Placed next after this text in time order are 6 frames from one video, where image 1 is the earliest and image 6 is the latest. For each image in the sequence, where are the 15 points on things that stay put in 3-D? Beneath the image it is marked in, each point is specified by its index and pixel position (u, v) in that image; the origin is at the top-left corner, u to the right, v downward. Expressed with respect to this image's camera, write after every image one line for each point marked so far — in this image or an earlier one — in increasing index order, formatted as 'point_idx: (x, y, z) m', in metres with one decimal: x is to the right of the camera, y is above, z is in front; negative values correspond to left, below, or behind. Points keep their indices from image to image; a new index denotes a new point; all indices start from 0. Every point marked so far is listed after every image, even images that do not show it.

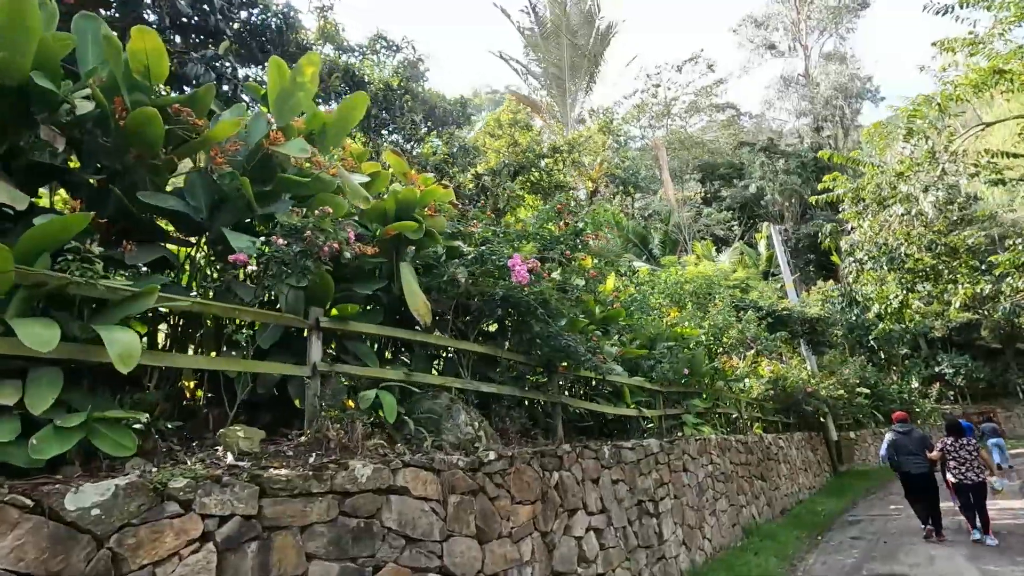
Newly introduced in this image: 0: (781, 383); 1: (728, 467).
0: (+5.4, -2.0, +10.9) m
1: (+2.7, -2.2, +6.6) m
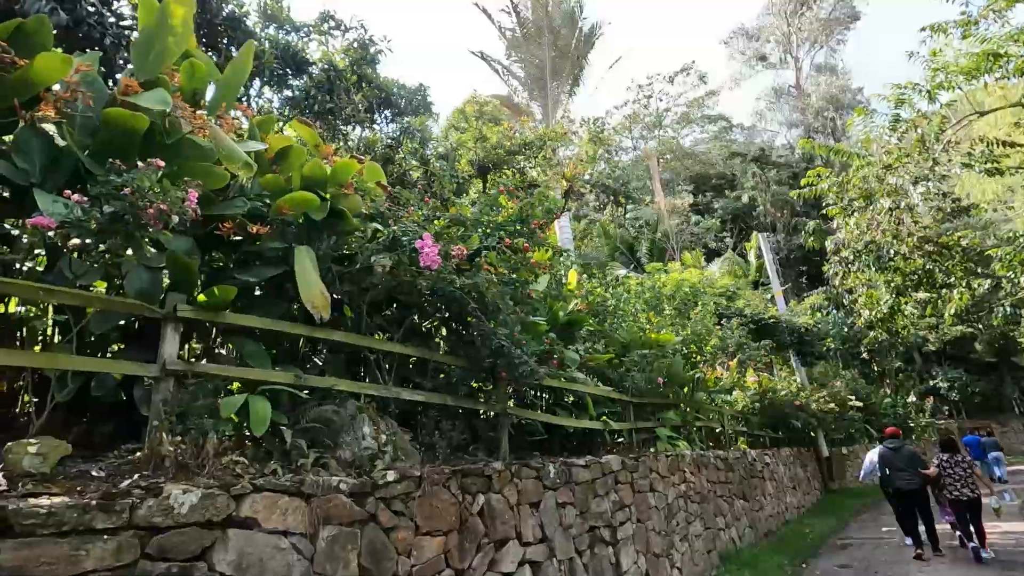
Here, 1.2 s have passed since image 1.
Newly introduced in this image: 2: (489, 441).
0: (+4.9, -2.1, +10.3) m
1: (+2.2, -2.2, +6.0) m
2: (-0.2, -1.2, +4.1) m
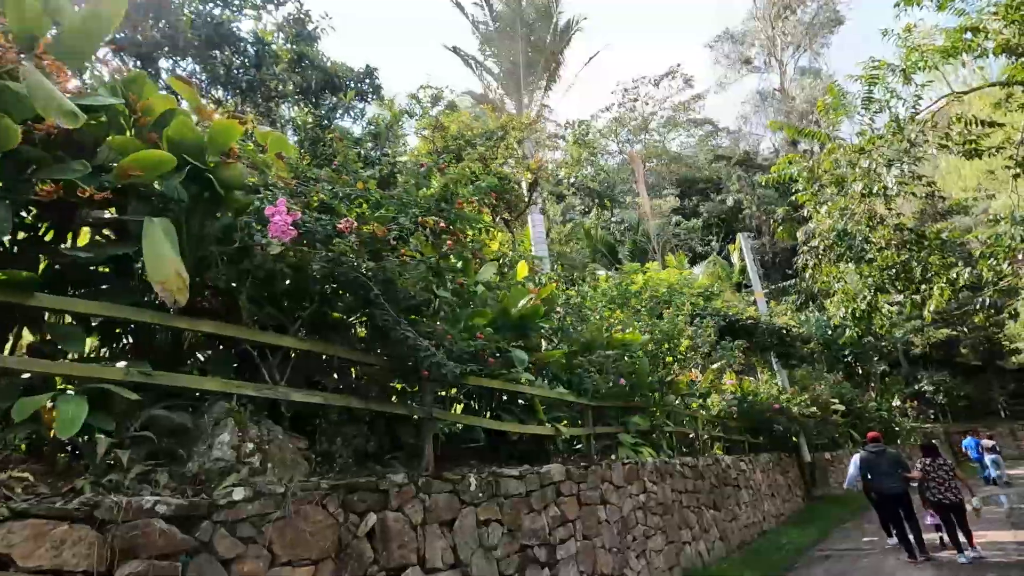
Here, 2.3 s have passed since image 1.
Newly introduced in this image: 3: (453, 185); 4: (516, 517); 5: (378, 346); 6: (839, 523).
0: (+4.3, -2.1, +9.9) m
1: (+1.6, -2.2, +5.6) m
2: (-0.7, -1.1, +3.7) m
3: (-0.5, +0.8, +4.4) m
4: (0.0, -1.5, +3.5) m
5: (-0.8, -0.4, +3.3) m
6: (+5.8, -4.2, +9.5) m
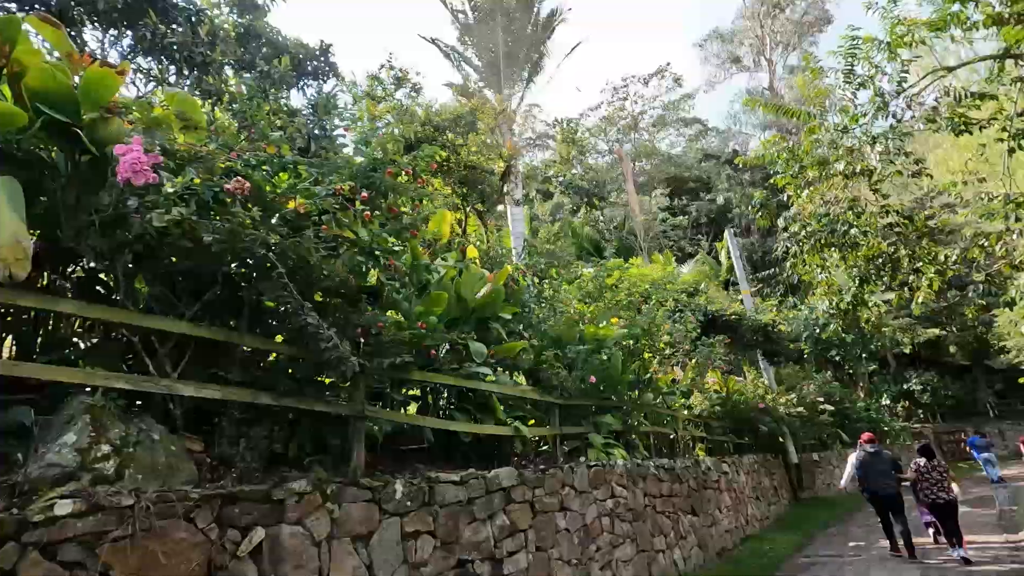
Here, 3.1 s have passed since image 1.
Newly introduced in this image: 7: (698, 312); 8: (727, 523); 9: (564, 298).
0: (+3.8, -2.0, +9.6) m
1: (+1.2, -2.1, +5.2) m
2: (-1.1, -1.0, +3.2) m
3: (-0.9, +0.9, +4.0) m
4: (-0.3, -1.4, +3.1) m
5: (-1.2, -0.3, +2.9) m
6: (+5.4, -4.1, +9.2) m
7: (+3.6, -0.5, +10.3) m
8: (+2.9, -3.2, +7.3) m
9: (+0.7, -0.1, +7.0) m
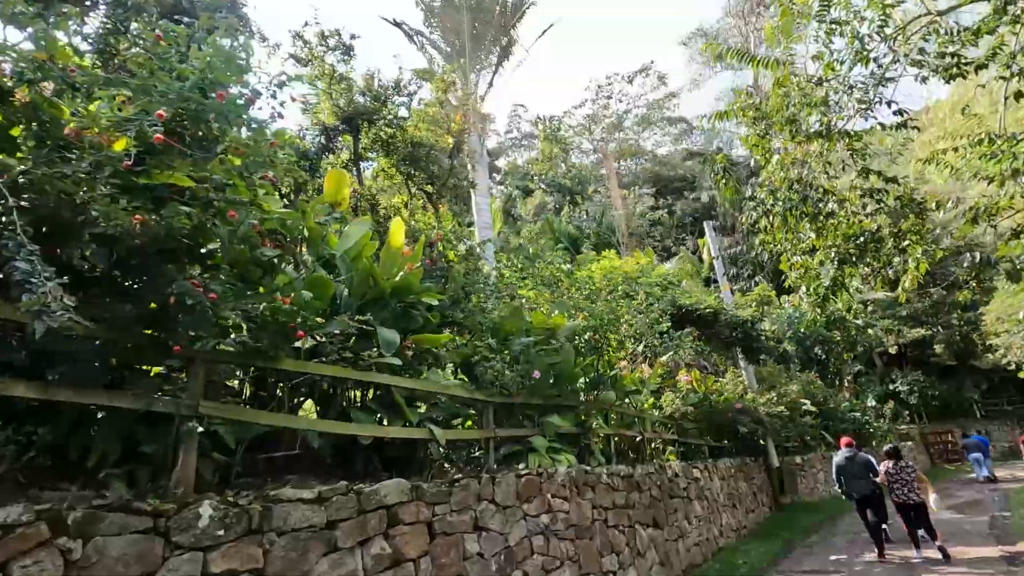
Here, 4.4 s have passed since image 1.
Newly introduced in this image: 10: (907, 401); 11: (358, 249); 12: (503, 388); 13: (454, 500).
0: (+3.1, -1.9, +8.9) m
1: (+0.6, -1.9, +4.5) m
2: (-1.6, -0.8, +2.5) m
3: (-1.5, +1.1, +3.2) m
4: (-0.9, -1.2, +2.3) m
5: (-1.8, -0.1, +2.2) m
6: (+4.7, -3.9, +8.5) m
7: (+2.9, -0.3, +9.7) m
8: (+2.3, -3.0, +6.6) m
9: (0.0, 0.0, +6.2) m
10: (+14.7, -4.2, +19.9) m
11: (-1.2, +0.3, +4.2) m
12: (-0.1, -0.9, +4.8) m
13: (-0.3, -1.3, +3.2) m
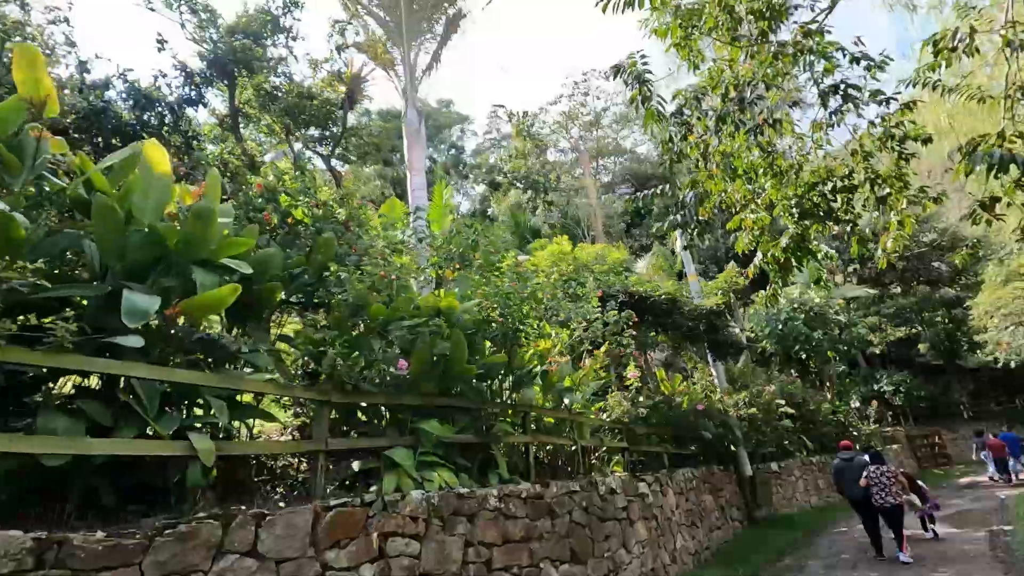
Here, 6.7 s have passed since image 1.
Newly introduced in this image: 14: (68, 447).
0: (+2.1, -1.6, +7.7) m
1: (-0.4, -1.6, +3.2) m
2: (-2.6, -0.5, +1.2) m
3: (-2.4, +1.4, +2.0) m
4: (-1.9, -0.9, +1.0) m
5: (-2.7, +0.2, +0.9) m
6: (+3.6, -3.7, +7.3) m
7: (+1.8, -0.1, +8.5) m
8: (+1.3, -2.8, +5.4) m
9: (-1.0, +0.3, +5.0) m
10: (+13.5, -4.0, +18.9) m
11: (-2.2, +0.6, +2.9) m
12: (-1.1, -0.6, +3.6) m
13: (-1.3, -1.0, +2.0) m
14: (-1.8, -0.6, +2.0) m
